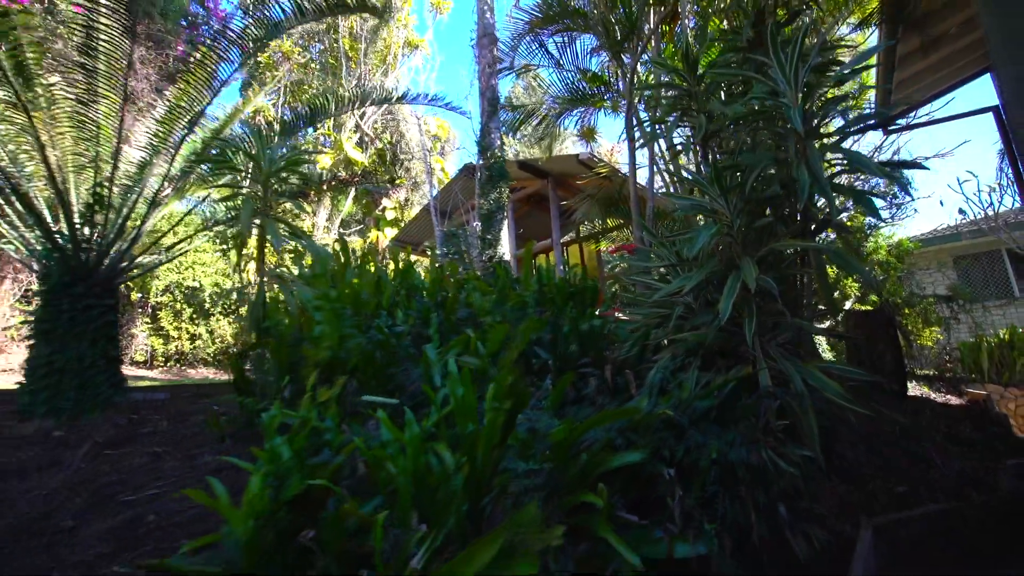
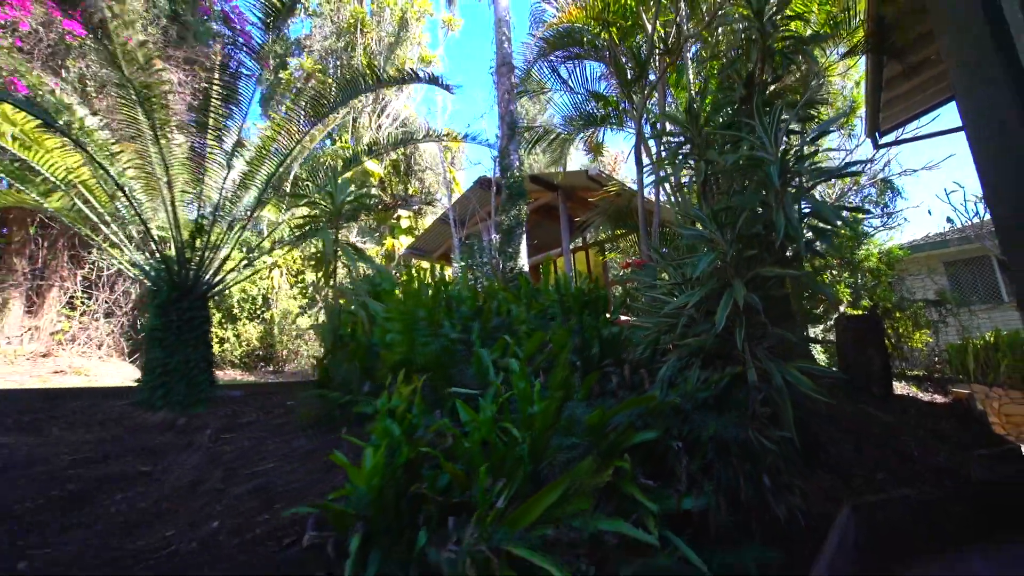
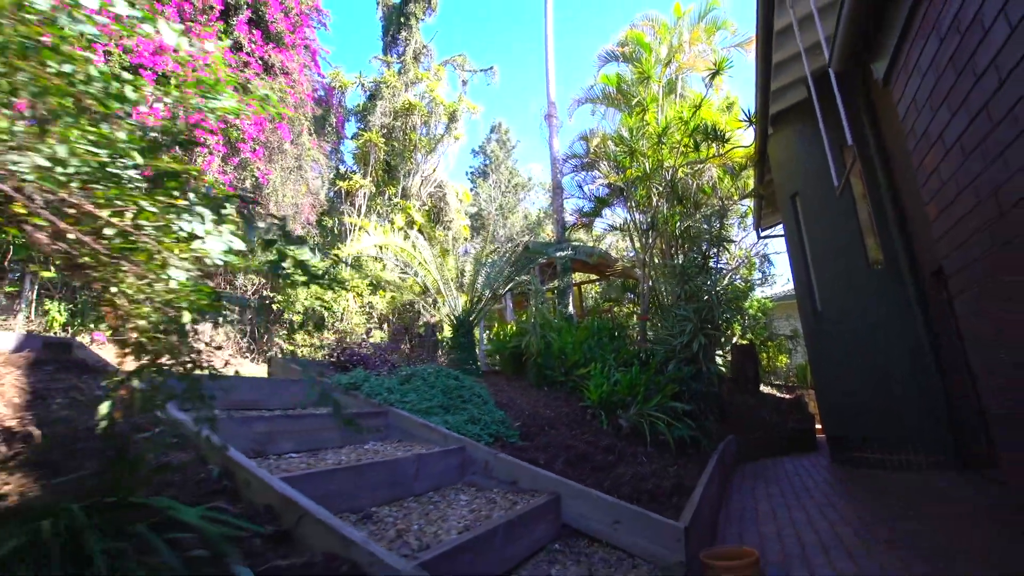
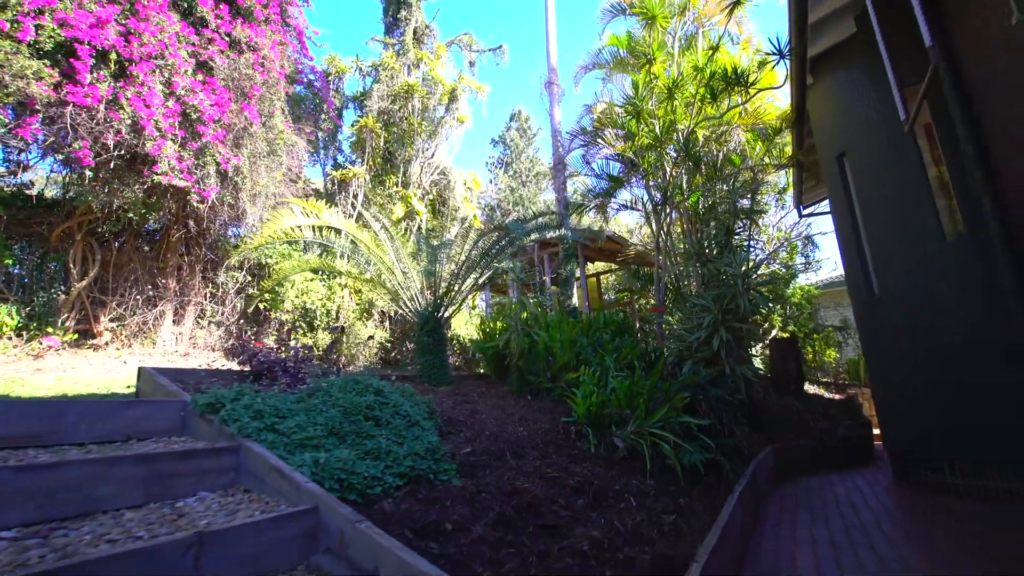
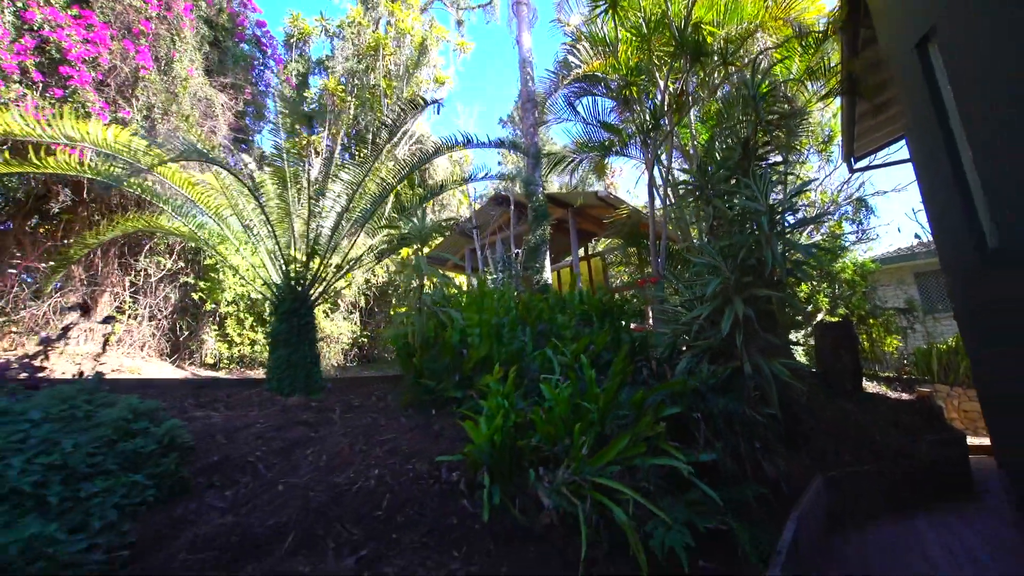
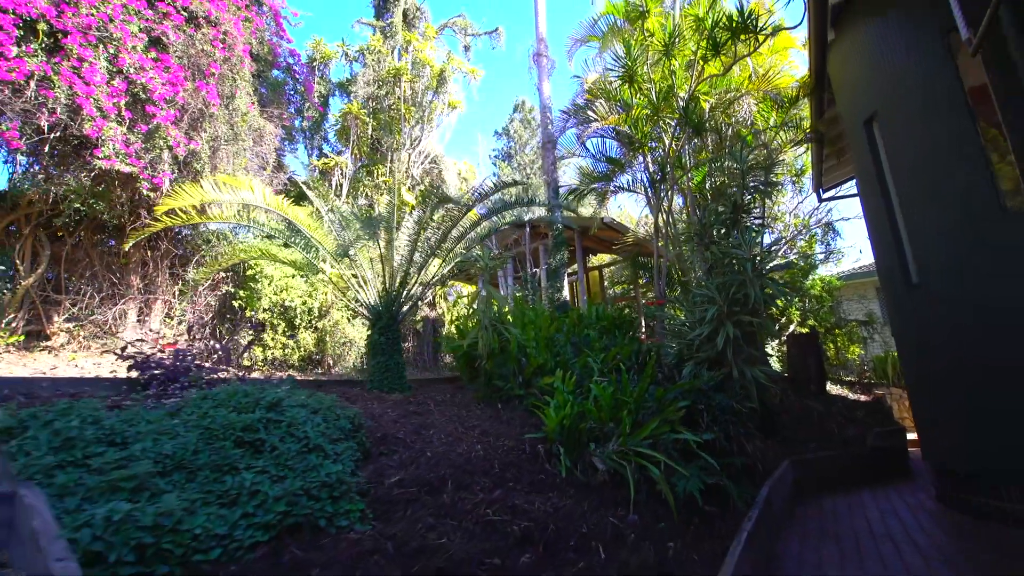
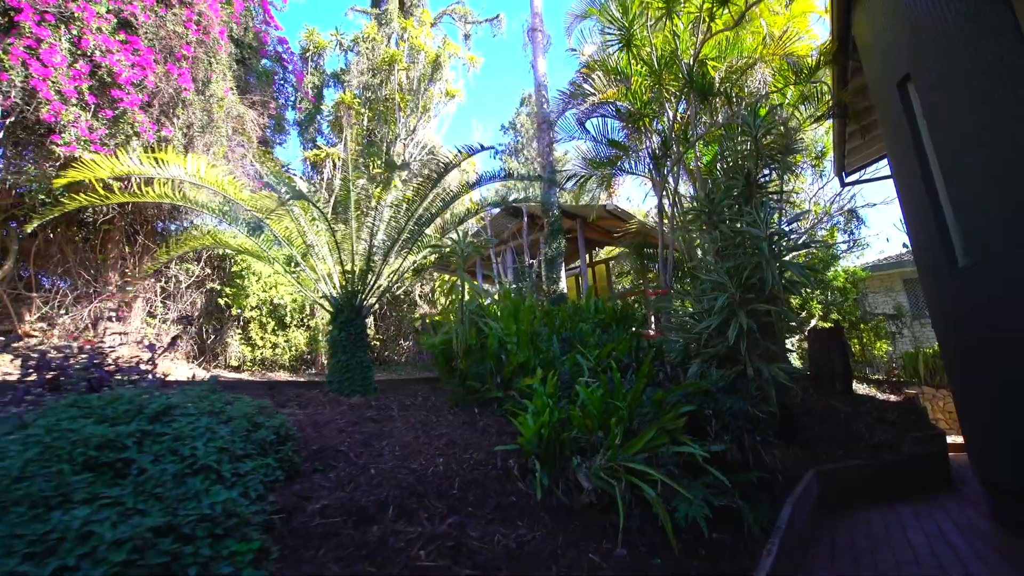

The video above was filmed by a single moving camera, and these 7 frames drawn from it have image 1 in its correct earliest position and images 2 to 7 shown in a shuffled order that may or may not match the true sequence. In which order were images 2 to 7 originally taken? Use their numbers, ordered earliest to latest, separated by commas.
2, 5, 7, 6, 4, 3
